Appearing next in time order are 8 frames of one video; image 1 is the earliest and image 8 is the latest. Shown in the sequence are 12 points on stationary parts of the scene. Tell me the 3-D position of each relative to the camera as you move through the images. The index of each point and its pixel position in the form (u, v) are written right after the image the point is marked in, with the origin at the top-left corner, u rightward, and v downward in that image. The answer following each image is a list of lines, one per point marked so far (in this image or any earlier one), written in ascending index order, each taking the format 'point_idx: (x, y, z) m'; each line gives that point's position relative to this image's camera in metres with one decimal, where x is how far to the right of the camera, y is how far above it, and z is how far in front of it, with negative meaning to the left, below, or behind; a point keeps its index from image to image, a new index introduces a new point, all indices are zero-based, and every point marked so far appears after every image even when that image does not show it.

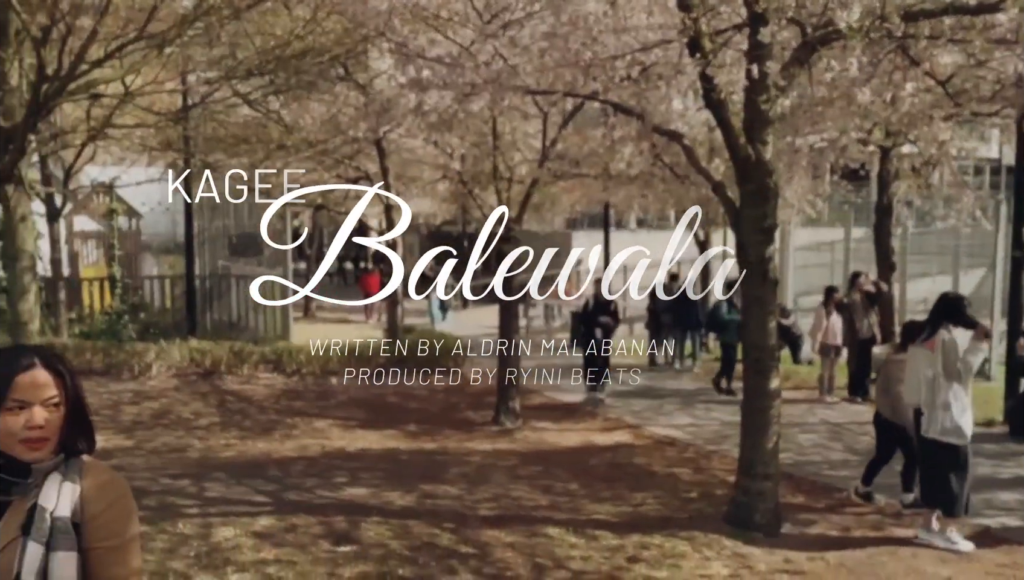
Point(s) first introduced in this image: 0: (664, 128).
0: (+1.3, +1.4, +7.4) m
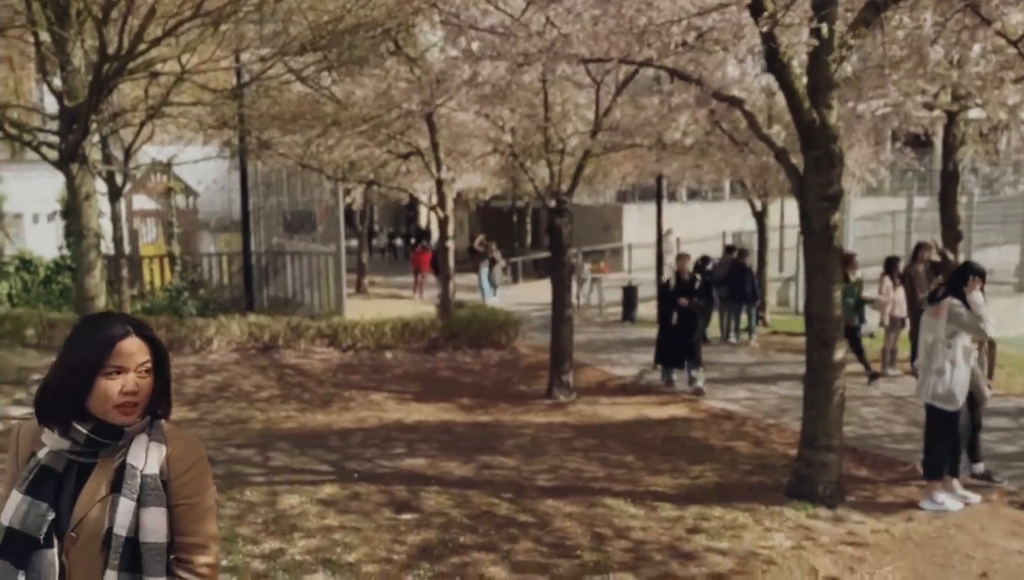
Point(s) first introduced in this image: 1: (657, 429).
0: (+1.8, +1.6, +7.2) m
1: (+1.6, -1.5, +9.6) m
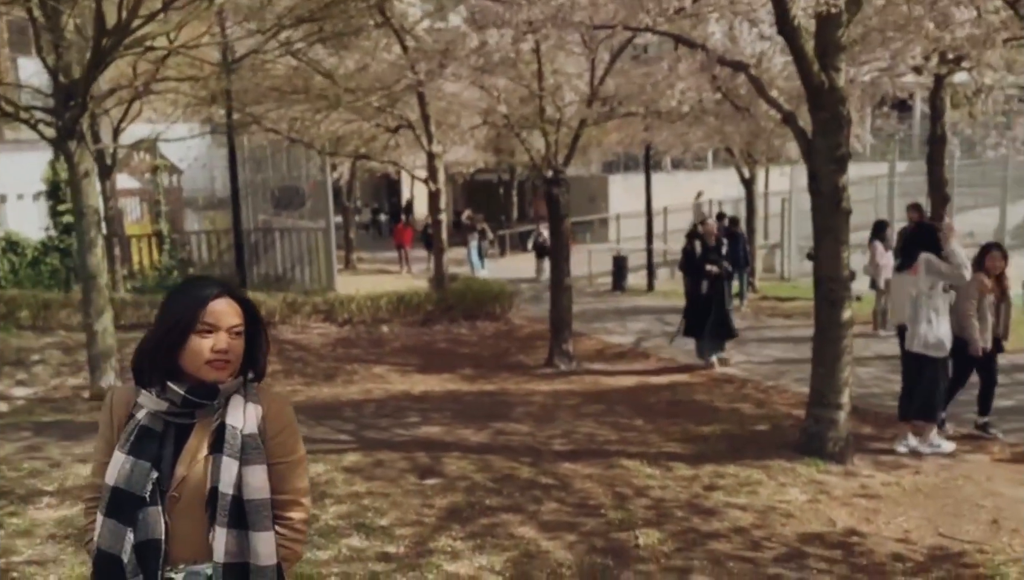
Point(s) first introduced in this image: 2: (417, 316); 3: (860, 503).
0: (+1.8, +1.9, +7.3) m
1: (+1.7, -1.2, +9.8) m
2: (-1.7, -0.5, +15.9) m
3: (+2.3, -1.4, +5.8) m
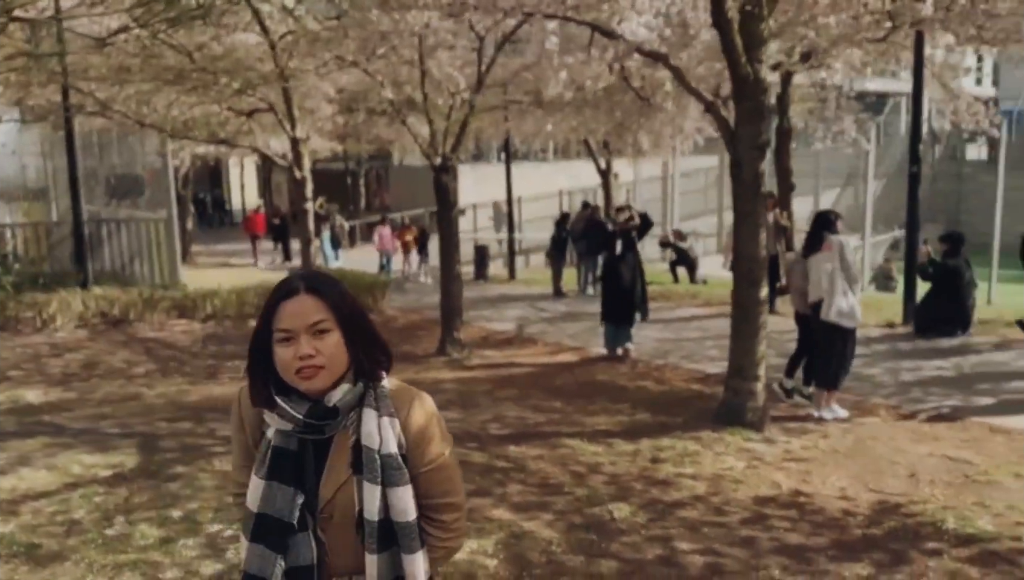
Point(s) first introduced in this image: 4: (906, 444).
0: (+1.2, +2.1, +7.5) m
1: (+0.6, -1.0, +10.0) m
2: (-3.9, -0.4, +15.3) m
3: (+2.0, -1.3, +6.3) m
4: (+3.1, -1.2, +6.8) m
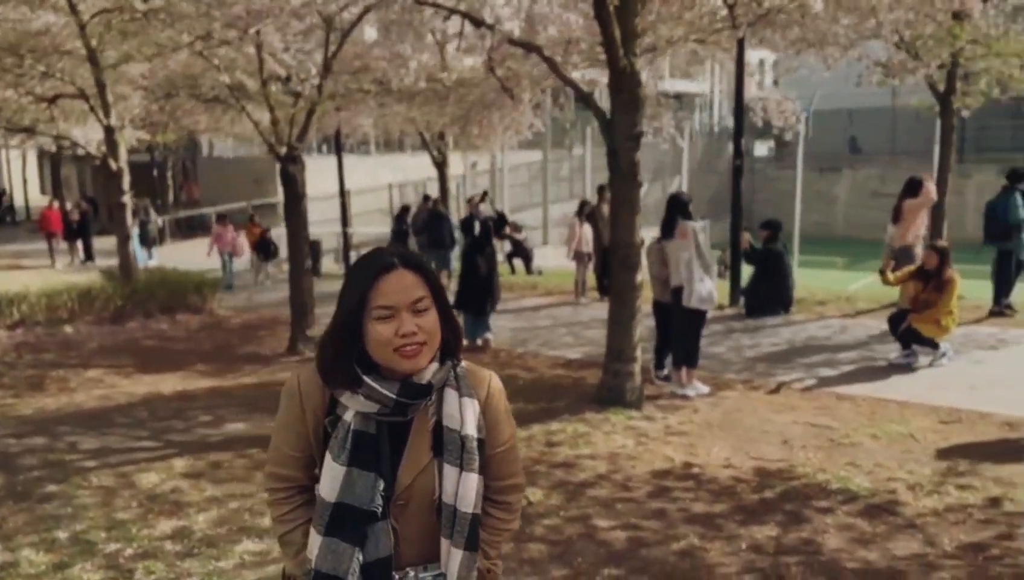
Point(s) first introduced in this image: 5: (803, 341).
0: (0.0, +2.2, +7.6) m
1: (-0.9, -0.9, +9.9) m
2: (-6.5, -0.4, +14.2) m
3: (+1.2, -1.1, +6.6) m
4: (+2.2, -1.1, +7.3) m
5: (+3.7, -0.6, +10.9) m
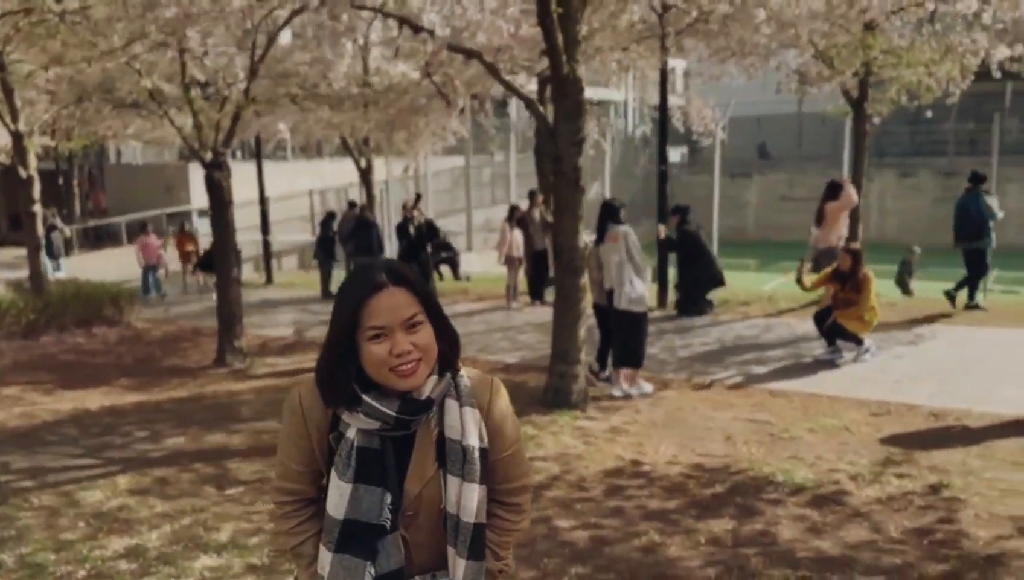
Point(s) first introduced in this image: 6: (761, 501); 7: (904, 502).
0: (-0.5, +2.1, +7.6) m
1: (-1.6, -1.0, +9.8) m
2: (-7.6, -0.6, +13.5) m
3: (+0.9, -1.2, +6.7) m
4: (+1.7, -1.1, +7.5) m
5: (+2.8, -0.6, +11.3) m
6: (+1.5, -1.3, +5.3) m
7: (+2.3, -1.3, +5.2) m
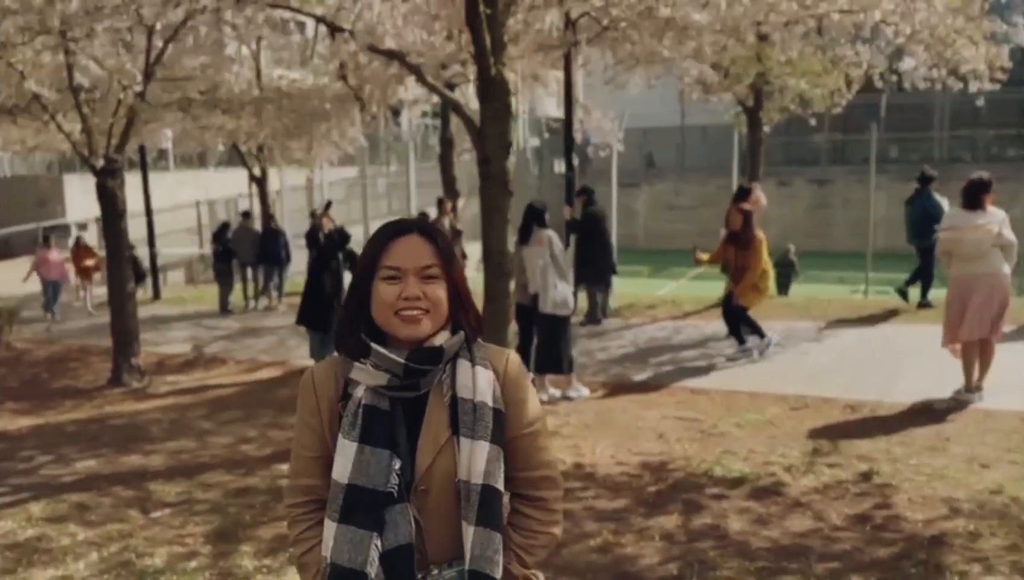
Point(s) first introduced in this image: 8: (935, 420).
0: (-1.2, +2.1, +7.5) m
1: (-2.5, -1.1, +9.5) m
2: (-8.9, -0.9, +12.4) m
3: (+0.4, -1.2, +6.7) m
4: (+1.1, -1.1, +7.6) m
5: (+1.8, -0.7, +11.4) m
6: (+1.2, -1.3, +5.4) m
7: (+2.0, -1.2, +5.4) m
8: (+3.4, -1.0, +7.0) m
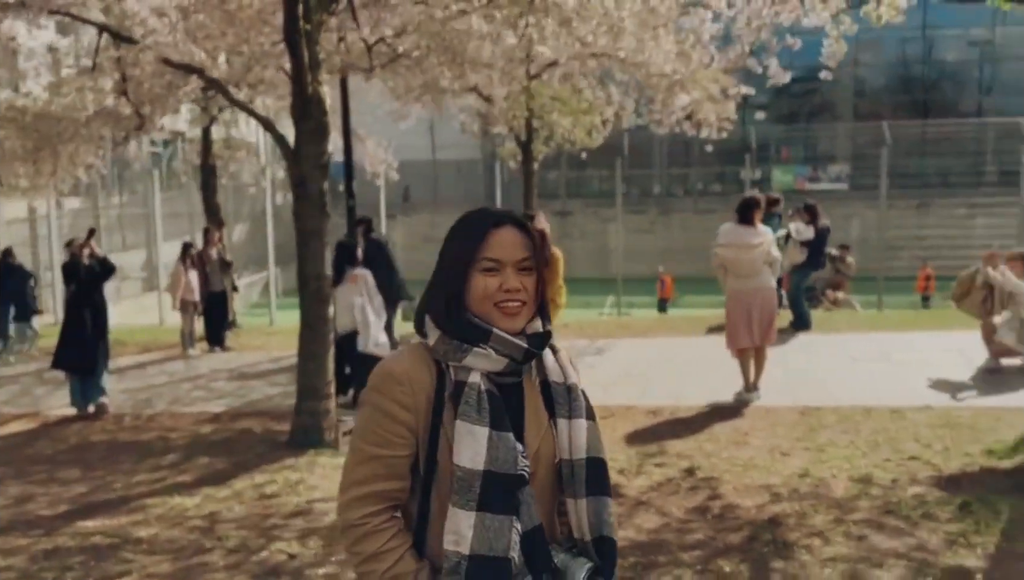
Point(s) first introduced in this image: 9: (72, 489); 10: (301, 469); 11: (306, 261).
0: (-2.7, +1.8, +6.9) m
1: (-4.4, -1.5, +8.4) m
2: (-11.4, -1.6, +9.4) m
3: (-0.9, -1.3, +6.5) m
4: (-0.5, -1.3, +7.6) m
5: (-0.9, -1.0, +11.5) m
6: (+0.3, -1.4, +5.5) m
7: (+1.1, -1.3, +5.7) m
8: (+1.9, -1.1, +7.7) m
9: (-3.1, -1.4, +6.4) m
10: (-1.6, -1.3, +6.5) m
11: (-1.6, +0.2, +6.8) m
